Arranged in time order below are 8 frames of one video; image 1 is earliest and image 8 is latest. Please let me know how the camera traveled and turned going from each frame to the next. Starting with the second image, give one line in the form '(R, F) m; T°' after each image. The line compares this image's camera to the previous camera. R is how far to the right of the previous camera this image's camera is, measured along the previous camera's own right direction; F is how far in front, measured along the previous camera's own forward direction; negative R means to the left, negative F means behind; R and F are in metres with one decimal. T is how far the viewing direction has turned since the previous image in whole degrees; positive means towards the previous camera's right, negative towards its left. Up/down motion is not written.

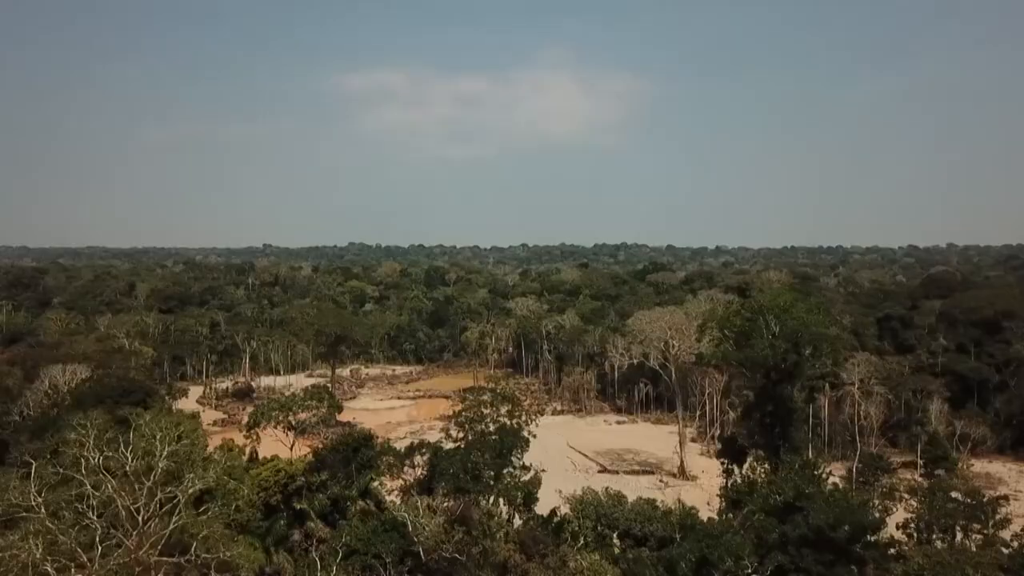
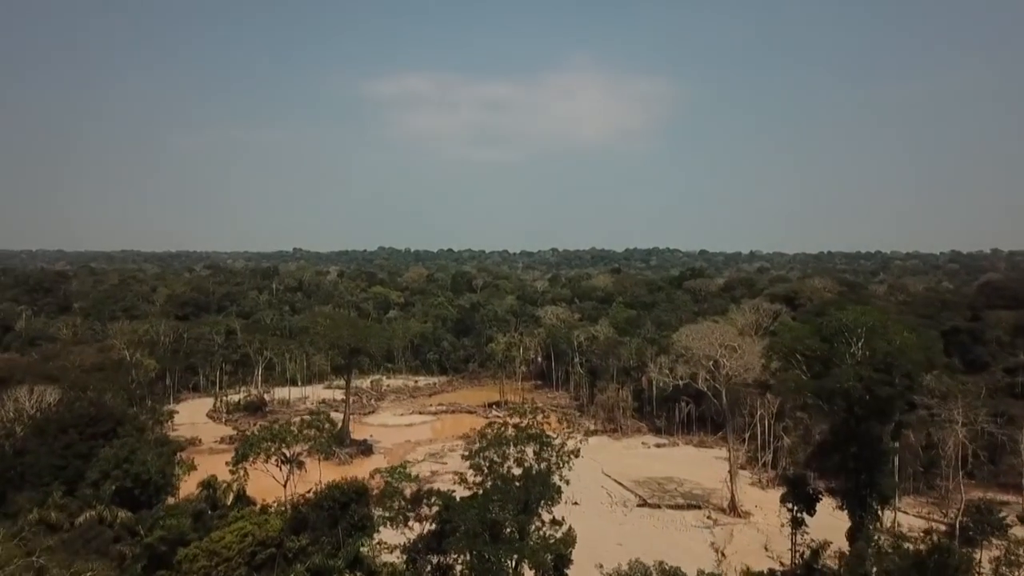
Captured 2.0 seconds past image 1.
(0.0, +3.9) m; -2°
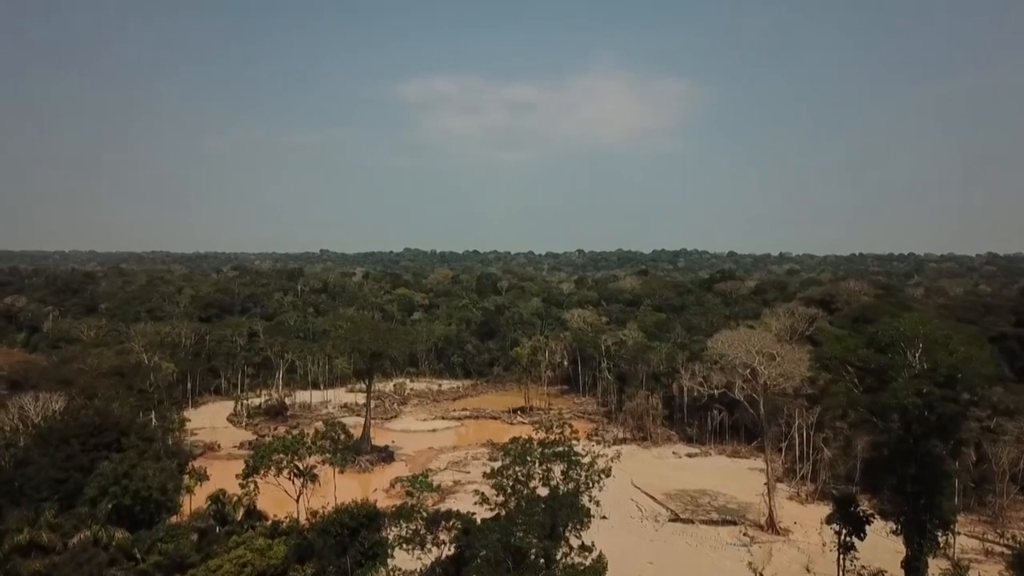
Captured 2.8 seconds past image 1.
(0.0, +1.4) m; -2°
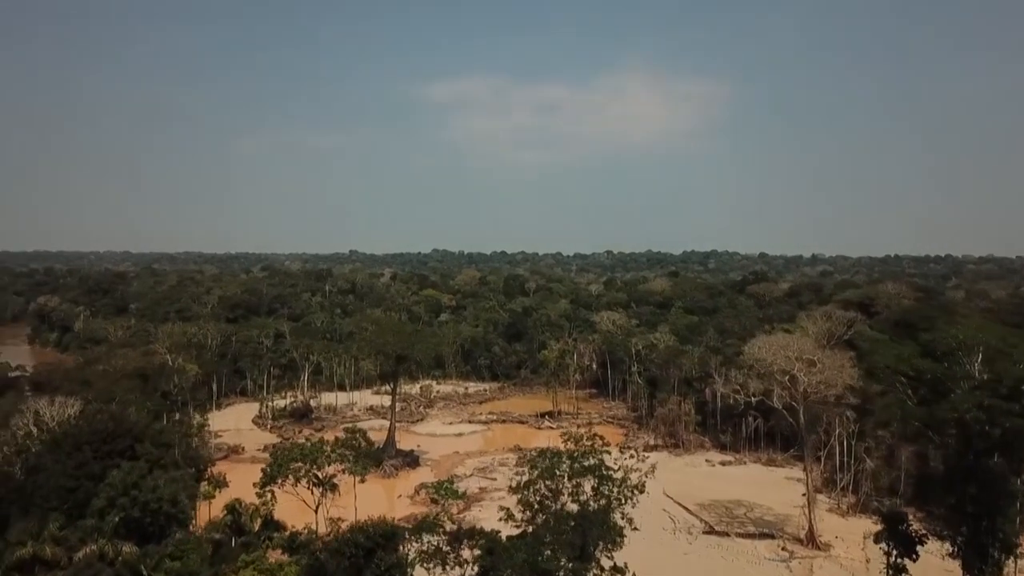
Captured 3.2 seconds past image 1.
(0.0, +1.0) m; -2°
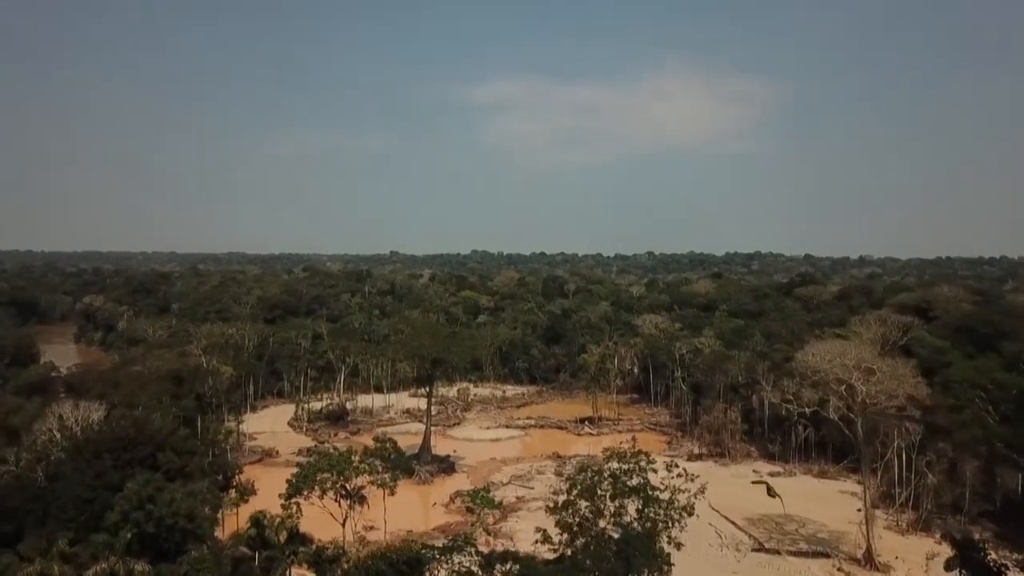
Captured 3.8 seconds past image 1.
(0.0, +1.3) m; -3°
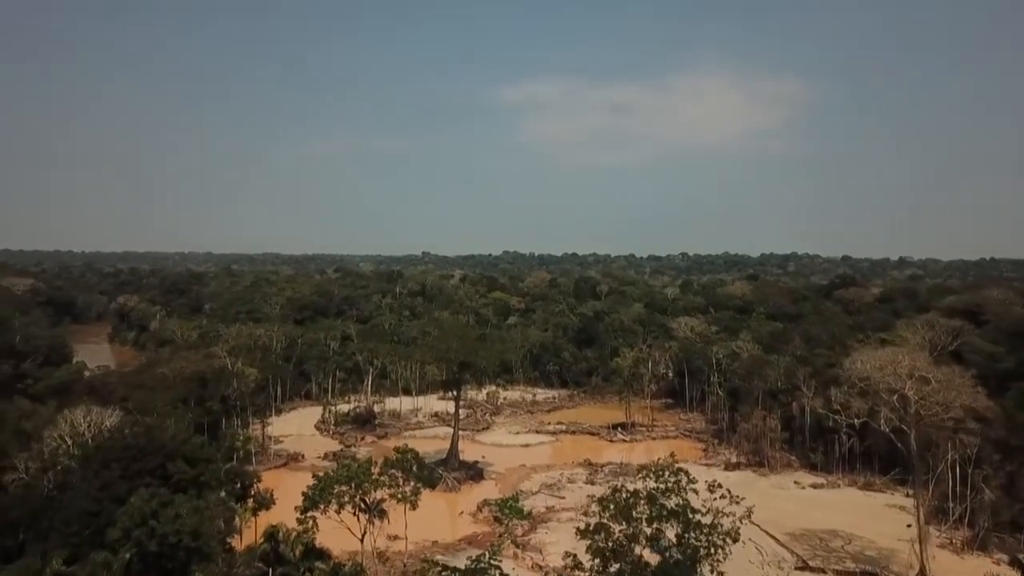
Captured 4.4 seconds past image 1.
(+0.1, +1.2) m; -2°
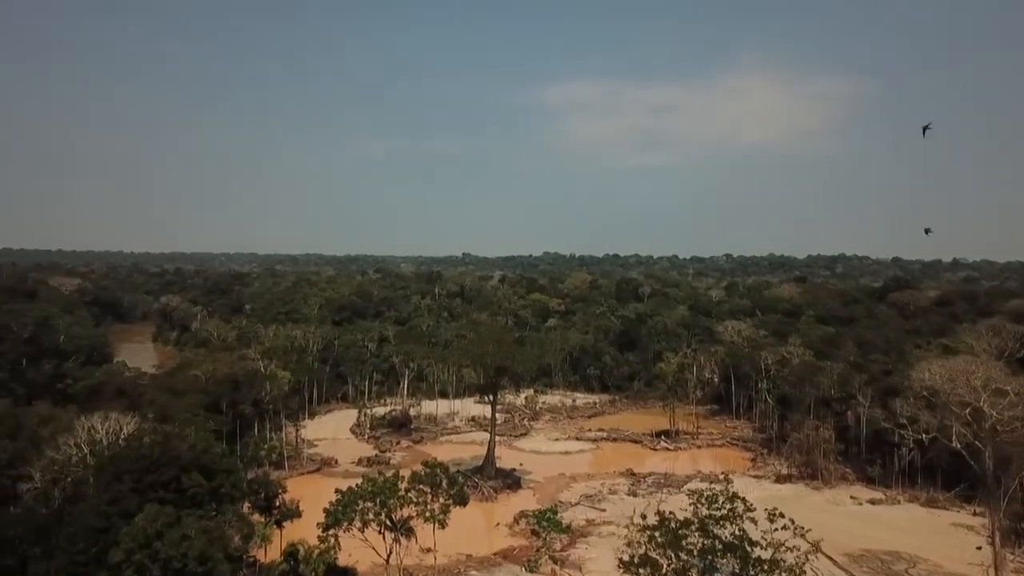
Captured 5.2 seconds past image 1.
(+0.1, +1.5) m; -3°
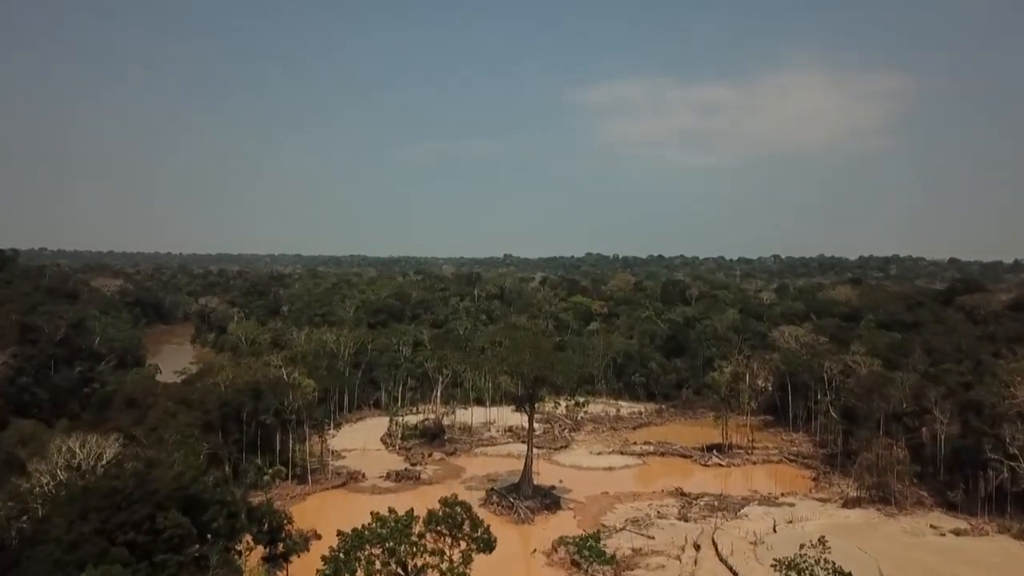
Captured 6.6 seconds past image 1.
(+0.1, +3.0) m; -3°
